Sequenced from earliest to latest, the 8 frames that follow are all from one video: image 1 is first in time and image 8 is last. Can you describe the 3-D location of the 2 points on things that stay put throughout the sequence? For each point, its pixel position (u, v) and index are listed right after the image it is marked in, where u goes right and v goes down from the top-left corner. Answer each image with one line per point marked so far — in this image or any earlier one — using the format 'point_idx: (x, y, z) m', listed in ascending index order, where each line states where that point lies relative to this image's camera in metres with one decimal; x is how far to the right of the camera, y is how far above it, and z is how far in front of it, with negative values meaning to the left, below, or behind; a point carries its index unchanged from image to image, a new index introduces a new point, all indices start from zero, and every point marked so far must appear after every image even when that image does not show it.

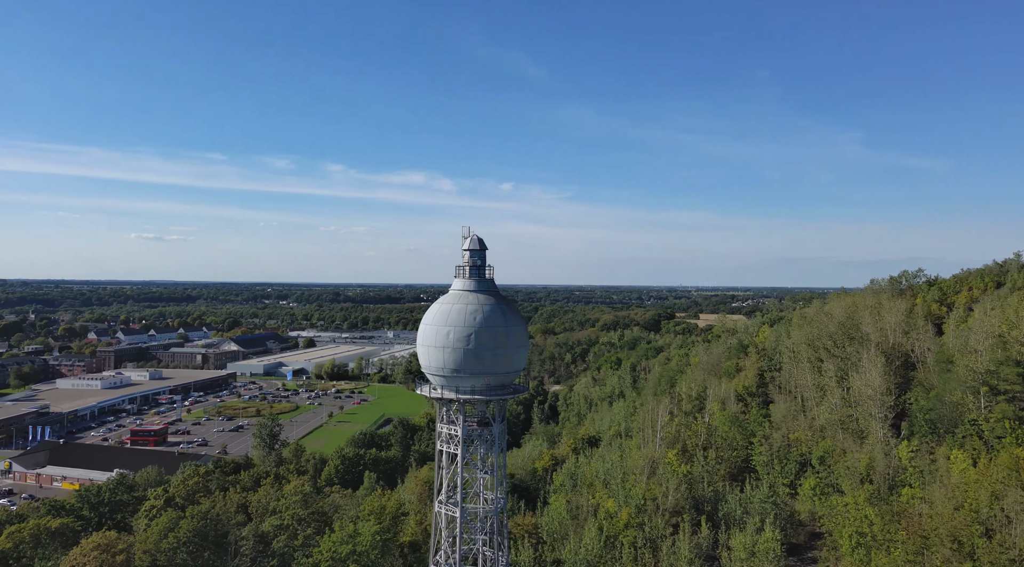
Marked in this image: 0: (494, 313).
0: (-0.5, -0.6, +16.9) m
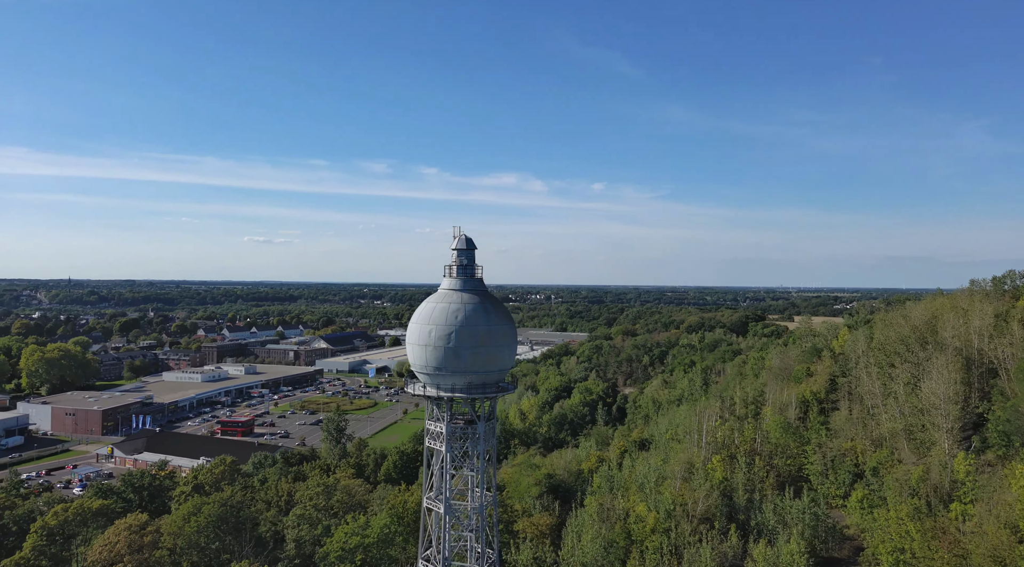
0: (-0.9, -0.7, +17.2) m
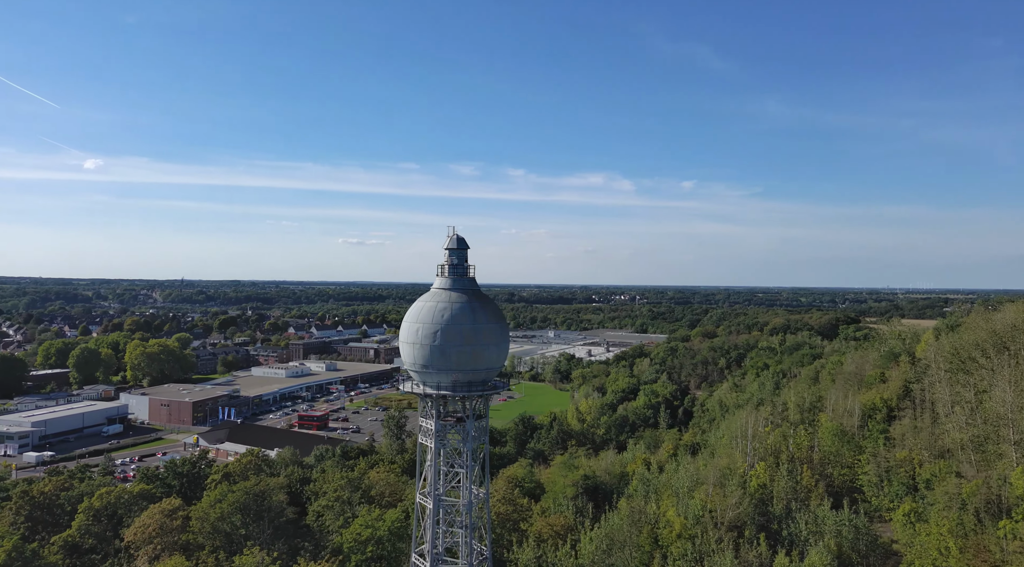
0: (-1.2, -0.7, +17.5) m
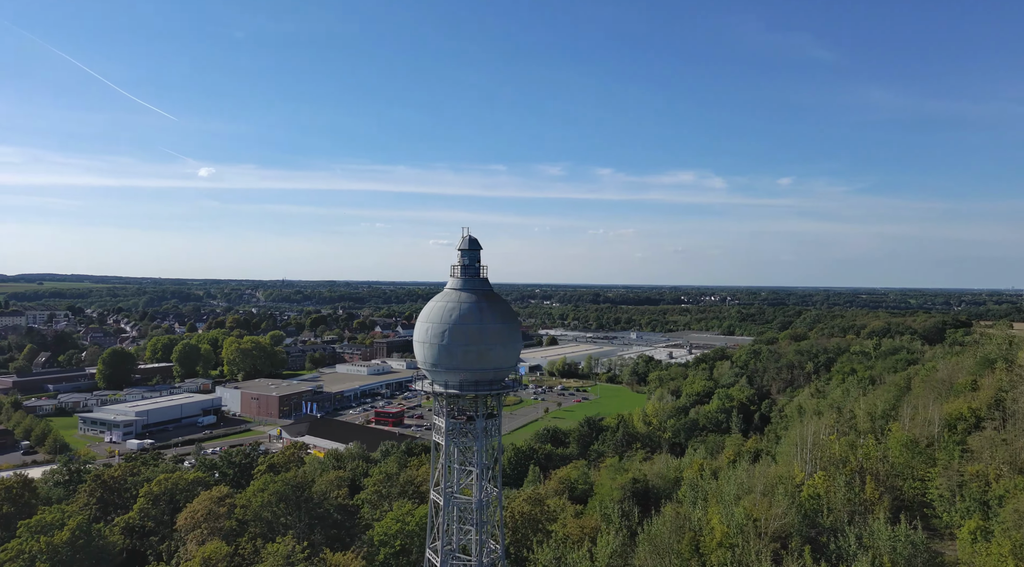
0: (-1.0, -0.7, +17.6) m
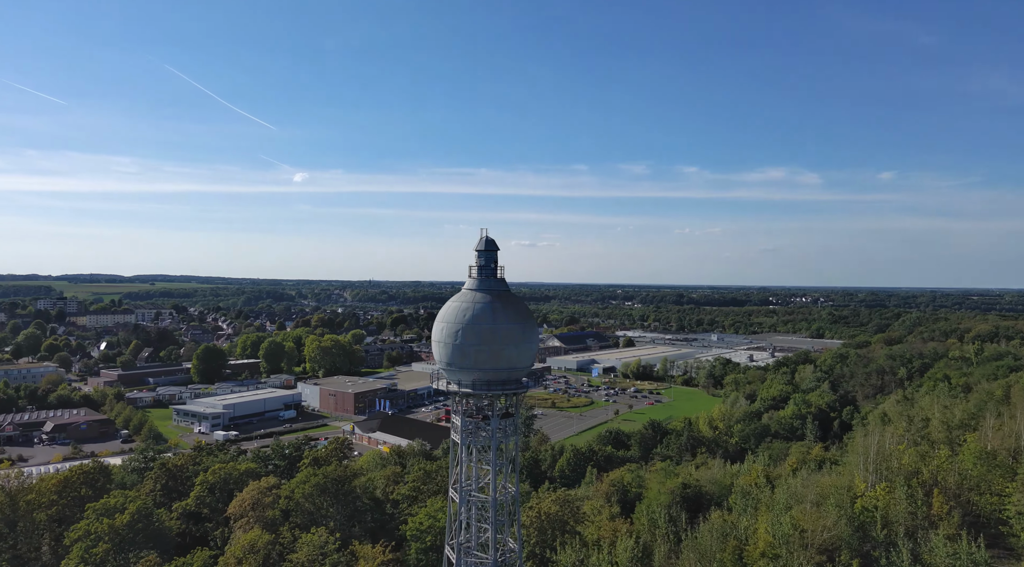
0: (-0.7, -0.7, +17.8) m
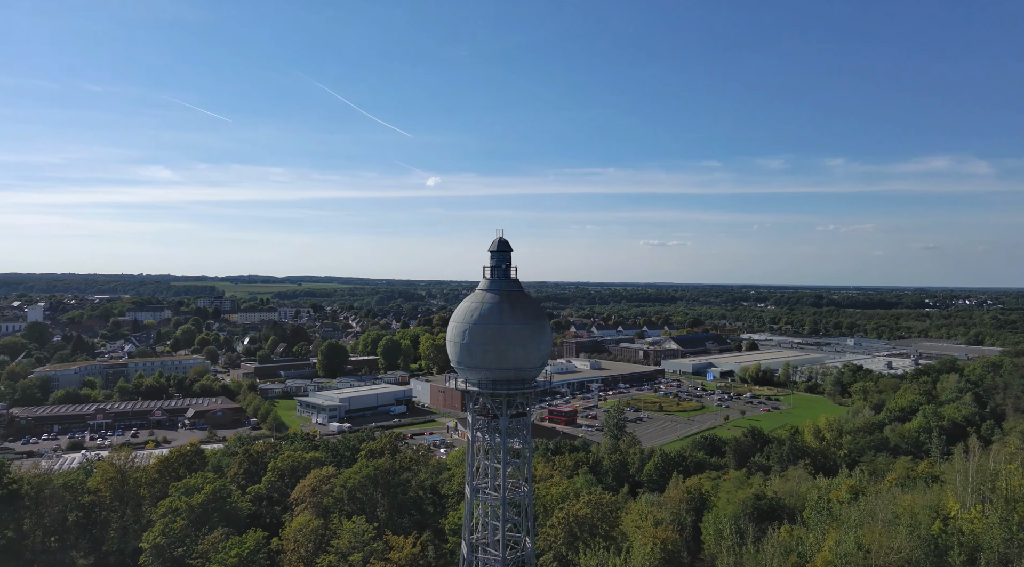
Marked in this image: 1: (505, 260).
0: (-0.5, -0.6, +17.7) m
1: (-0.2, +0.6, +18.5) m
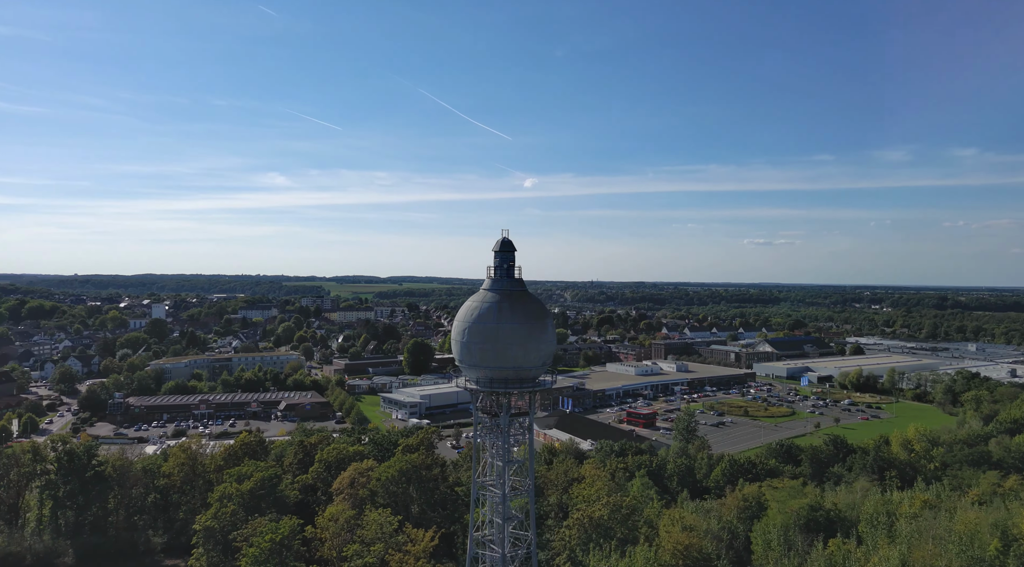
0: (-0.5, -0.5, +17.5) m
1: (-0.1, +0.8, +18.2) m
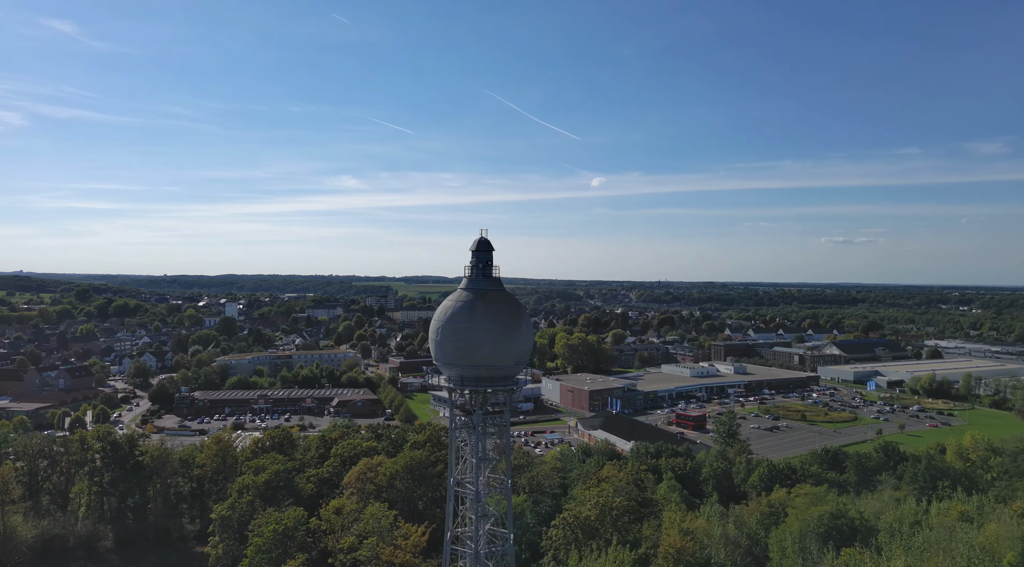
0: (-1.2, -0.3, +17.2) m
1: (-0.7, +0.9, +17.9) m
